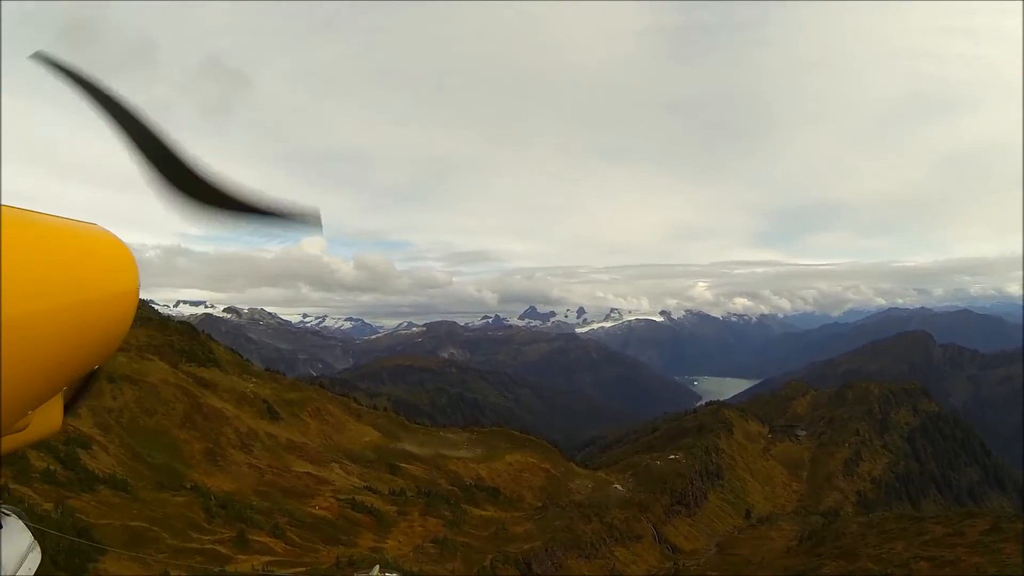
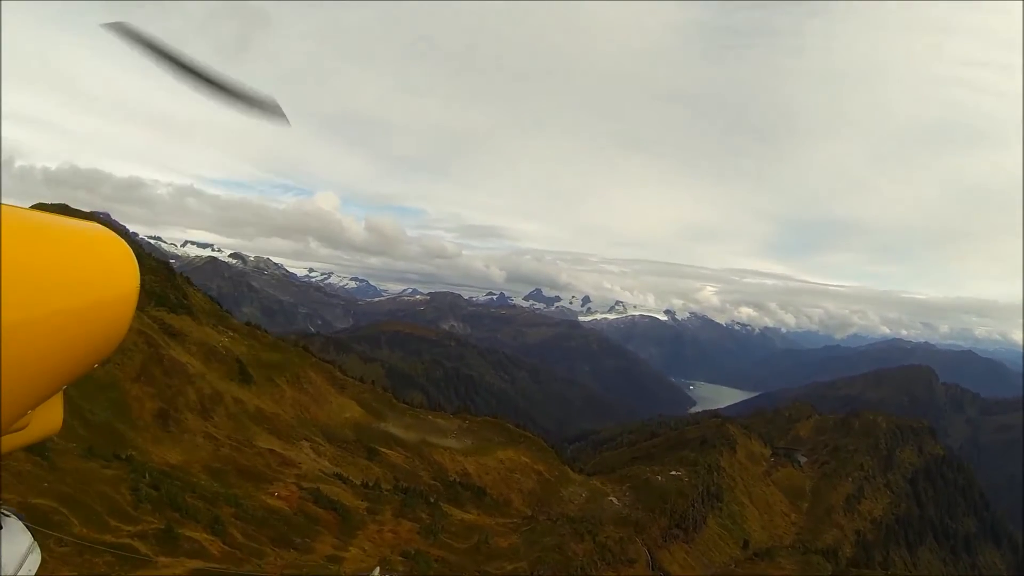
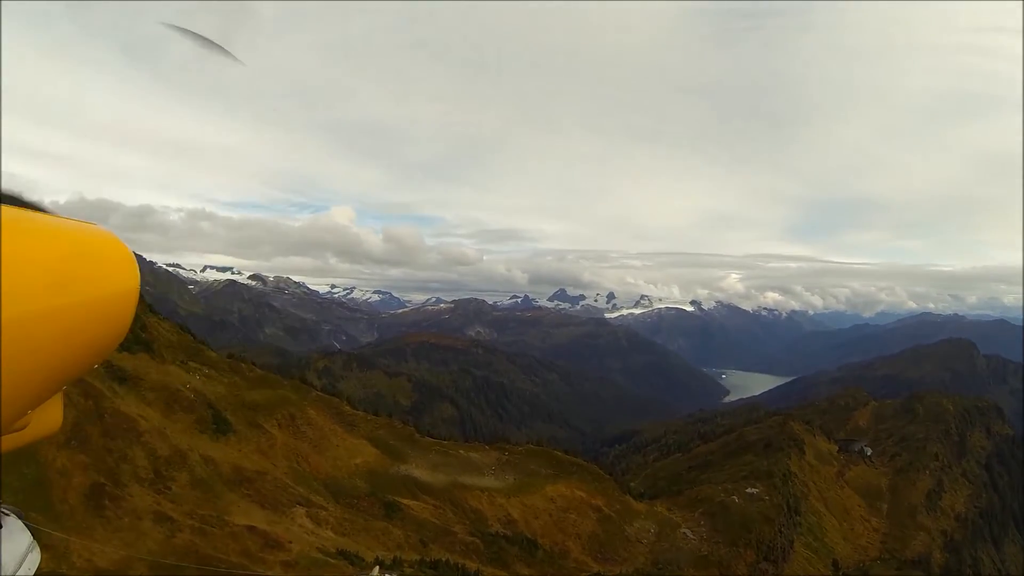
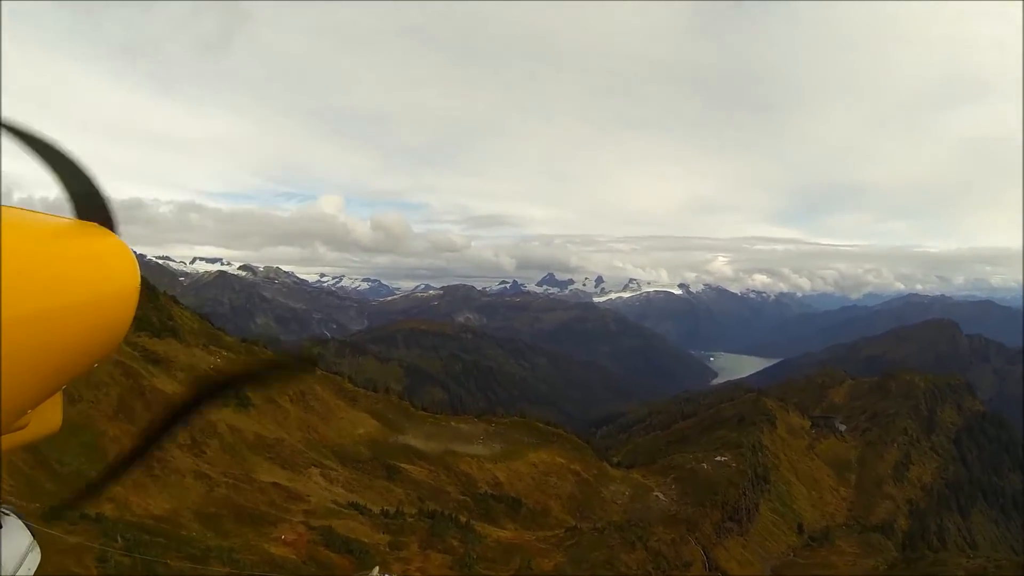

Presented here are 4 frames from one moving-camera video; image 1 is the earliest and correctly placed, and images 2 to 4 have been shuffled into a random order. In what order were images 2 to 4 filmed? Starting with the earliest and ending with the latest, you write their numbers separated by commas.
2, 4, 3
